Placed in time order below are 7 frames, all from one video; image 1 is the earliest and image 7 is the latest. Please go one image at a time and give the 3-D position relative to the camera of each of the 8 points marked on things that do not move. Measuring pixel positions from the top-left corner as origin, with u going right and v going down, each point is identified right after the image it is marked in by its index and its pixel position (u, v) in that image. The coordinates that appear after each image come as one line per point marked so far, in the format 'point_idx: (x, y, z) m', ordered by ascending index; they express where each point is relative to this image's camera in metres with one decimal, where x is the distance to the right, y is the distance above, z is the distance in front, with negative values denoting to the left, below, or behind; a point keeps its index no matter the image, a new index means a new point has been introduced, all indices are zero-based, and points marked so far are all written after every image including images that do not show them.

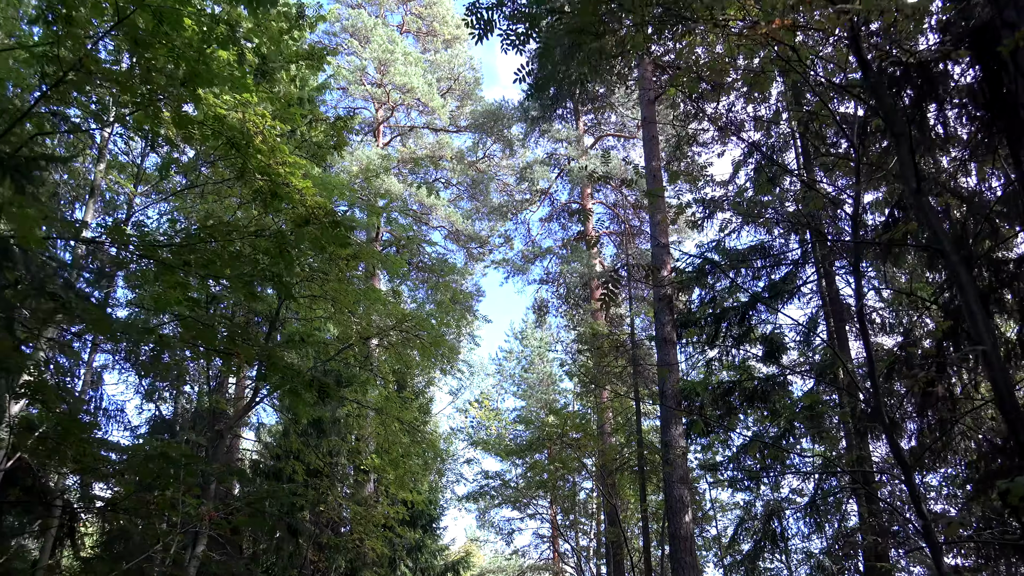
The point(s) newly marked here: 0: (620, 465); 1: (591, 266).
0: (+1.2, -1.9, +9.3) m
1: (+1.0, +0.3, +10.7) m
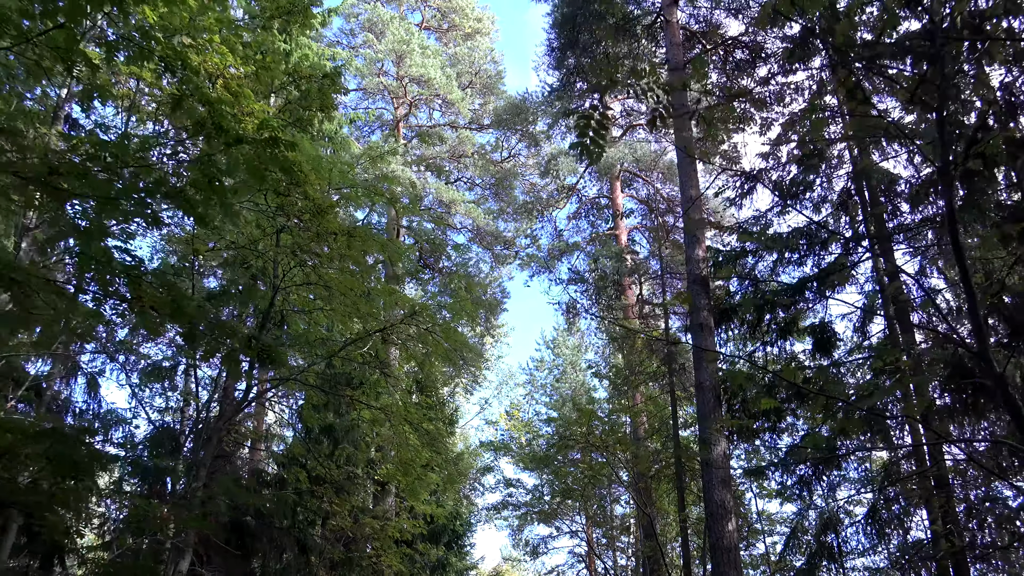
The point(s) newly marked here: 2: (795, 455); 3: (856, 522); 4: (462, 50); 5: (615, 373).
0: (+1.4, -1.9, +8.5) m
1: (+1.3, +0.3, +9.9) m
2: (+2.3, -1.3, +6.7) m
3: (+2.8, -1.9, +6.8) m
4: (-0.7, +3.5, +12.3) m
5: (+1.1, -0.9, +9.0) m
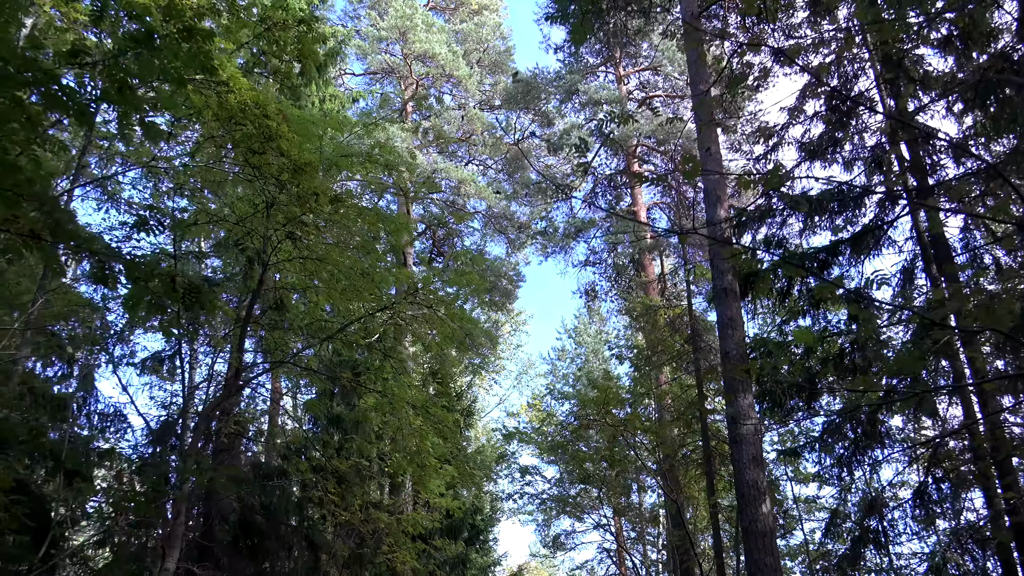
0: (+1.6, -1.6, +8.0) m
1: (+1.5, +0.6, +9.4) m
2: (+2.4, -1.1, +6.2) m
3: (+2.9, -1.6, +6.3) m
4: (-0.6, +3.7, +11.8) m
5: (+1.3, -0.7, +8.5) m
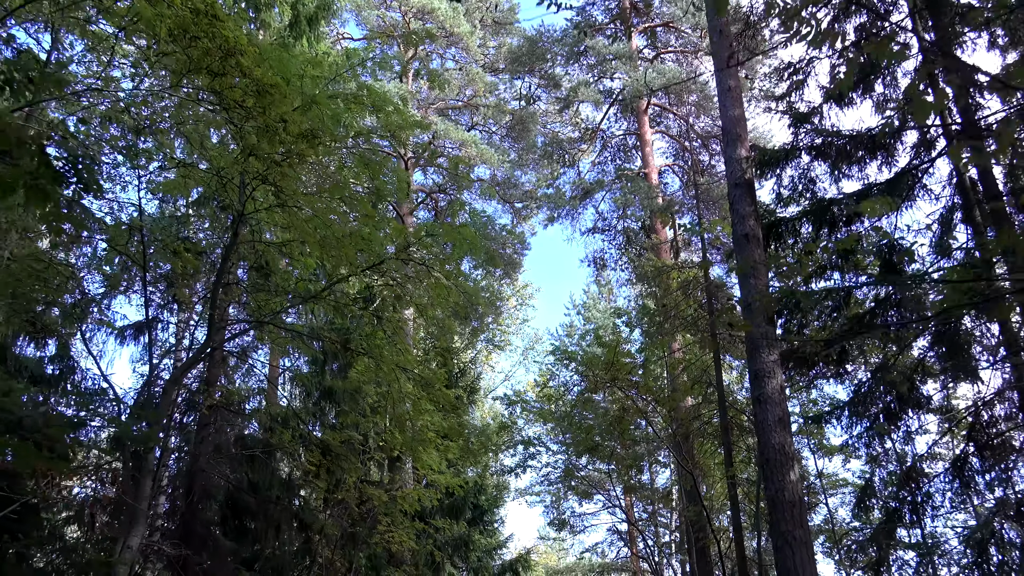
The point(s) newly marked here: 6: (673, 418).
0: (+1.6, -1.3, +7.5) m
1: (+1.5, +0.9, +8.9) m
2: (+2.4, -0.7, +5.6) m
3: (+2.9, -1.3, +5.8) m
4: (-0.6, +4.1, +11.2) m
5: (+1.3, -0.3, +8.0) m
6: (+1.4, -1.2, +7.4) m
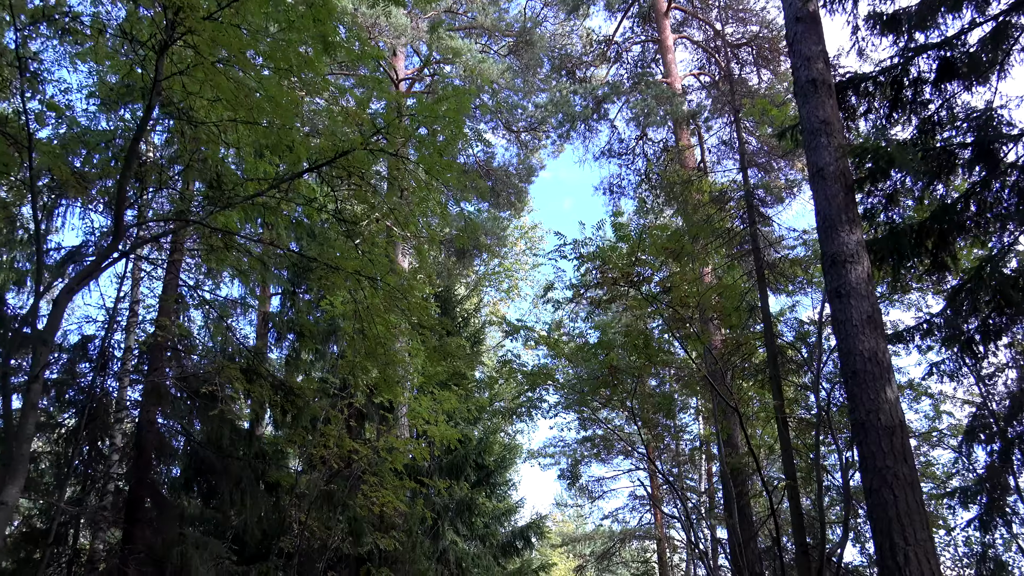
0: (+1.7, -0.6, +6.3) m
1: (+1.5, +1.6, +7.7) m
2: (+2.3, -0.1, +4.5) m
3: (+2.9, -0.7, +4.6) m
4: (-0.5, +4.8, +10.0) m
5: (+1.3, +0.4, +6.8) m
6: (+1.5, -0.5, +6.3) m
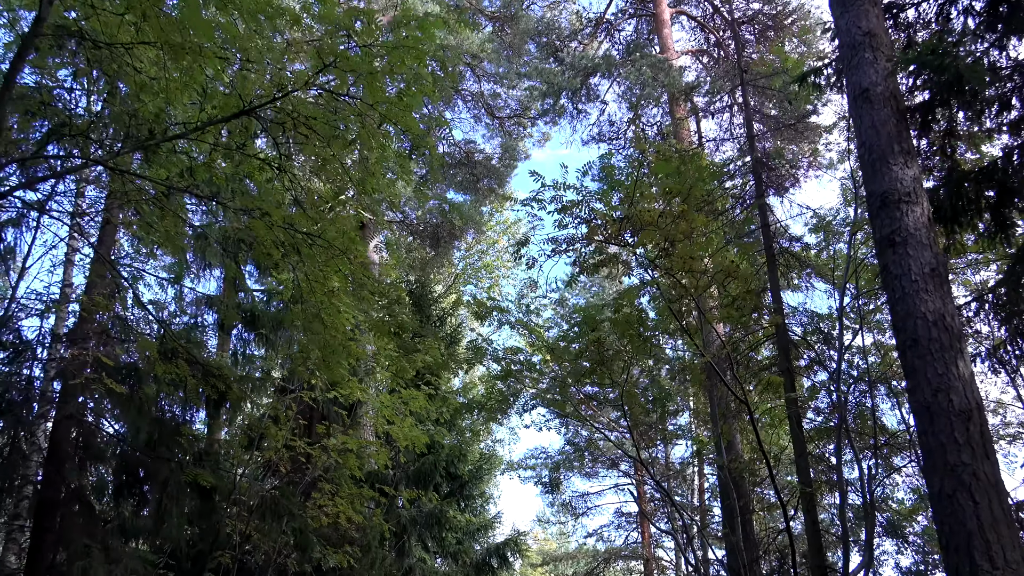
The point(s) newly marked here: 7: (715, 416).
0: (+1.5, -0.5, +5.6) m
1: (+1.4, +1.7, +7.0) m
2: (+2.2, 0.0, +3.8) m
3: (+2.8, -0.6, +3.9) m
4: (-0.7, +4.8, +9.3) m
5: (+1.2, +0.4, +6.1) m
6: (+1.3, -0.4, +5.5) m
7: (+1.3, -0.8, +5.4) m
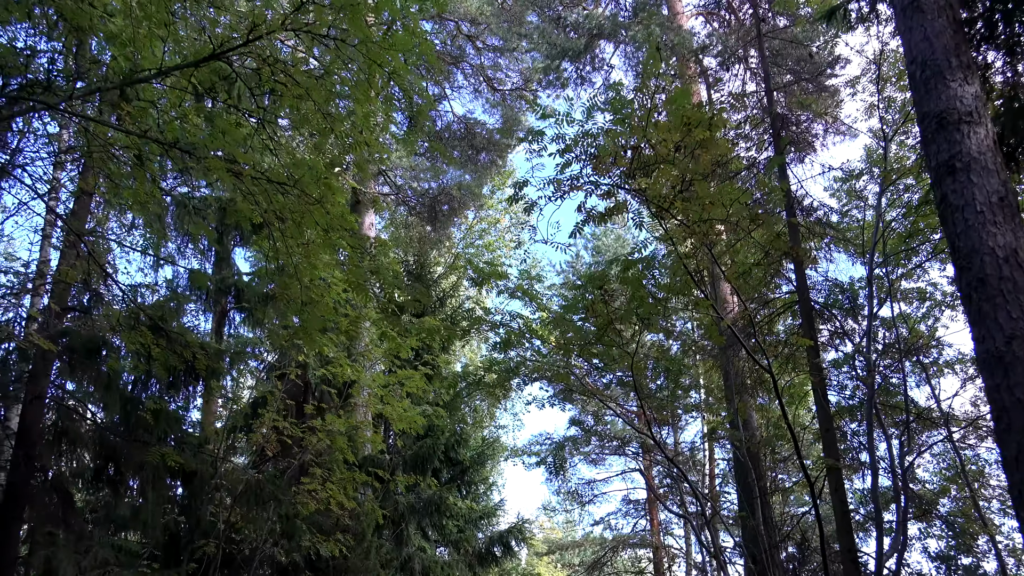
0: (+1.5, -0.3, +5.2) m
1: (+1.4, +1.9, +6.6) m
2: (+2.2, +0.2, +3.4) m
3: (+2.8, -0.4, +3.5) m
4: (-0.7, +5.1, +8.9) m
5: (+1.2, +0.7, +5.7) m
6: (+1.3, -0.2, +5.2) m
7: (+1.3, -0.6, +5.0) m
